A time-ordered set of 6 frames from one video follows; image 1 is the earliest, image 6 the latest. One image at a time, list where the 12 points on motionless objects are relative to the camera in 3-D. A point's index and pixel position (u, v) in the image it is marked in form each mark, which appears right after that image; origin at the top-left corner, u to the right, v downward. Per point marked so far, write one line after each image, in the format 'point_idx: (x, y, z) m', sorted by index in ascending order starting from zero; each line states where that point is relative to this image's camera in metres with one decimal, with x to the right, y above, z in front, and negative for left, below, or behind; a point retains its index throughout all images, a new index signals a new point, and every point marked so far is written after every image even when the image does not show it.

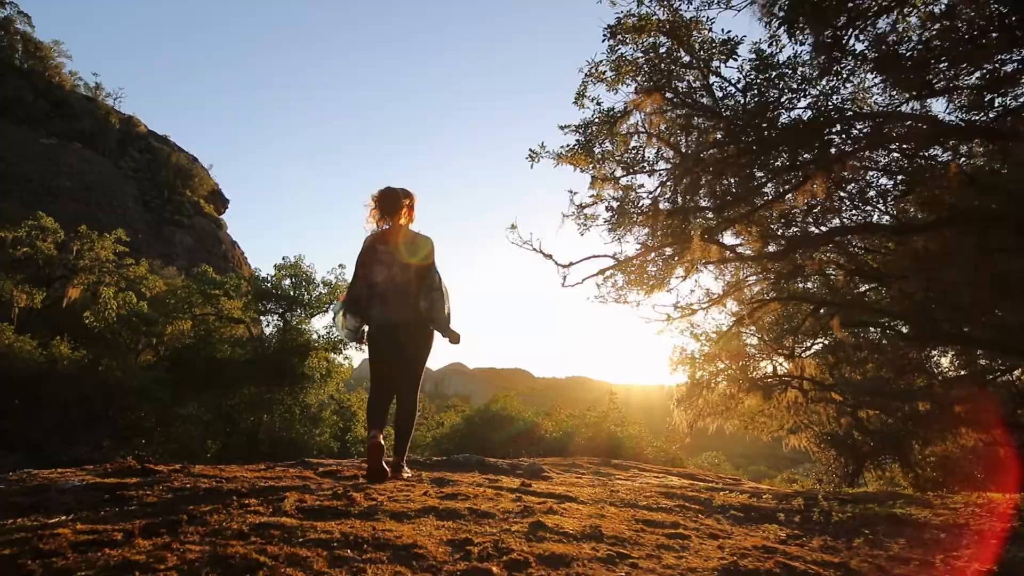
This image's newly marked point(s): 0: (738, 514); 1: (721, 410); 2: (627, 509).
0: (+1.4, -1.4, +4.4) m
1: (+4.8, -2.8, +16.9) m
2: (+0.6, -1.2, +3.9) m
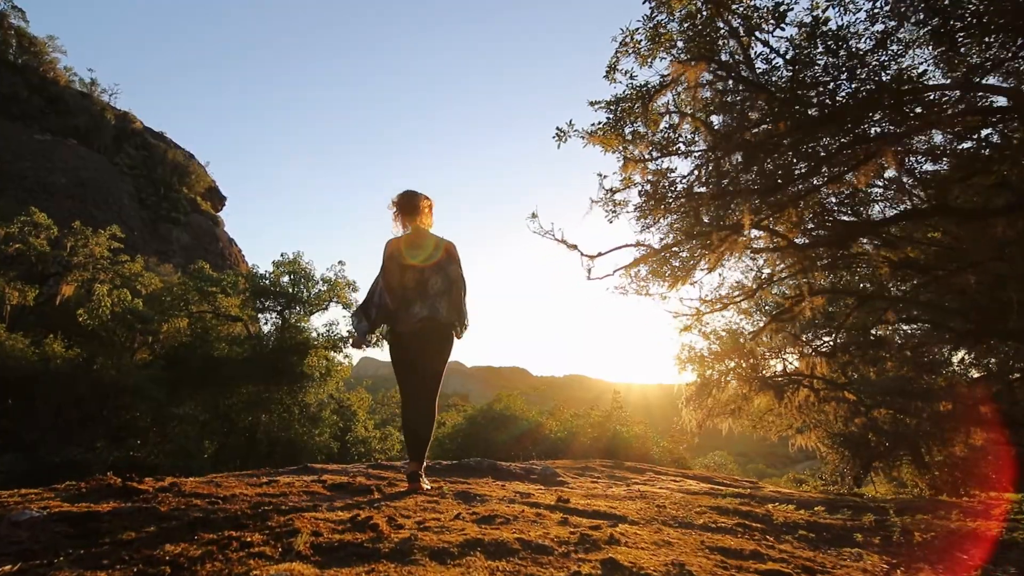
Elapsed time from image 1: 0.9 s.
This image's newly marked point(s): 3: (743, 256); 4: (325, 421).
0: (+1.6, -1.3, +3.9) m
1: (+5.0, -2.8, +16.4) m
2: (+0.8, -1.1, +3.4) m
3: (+2.4, +0.3, +7.7) m
4: (-5.2, -3.7, +20.2) m
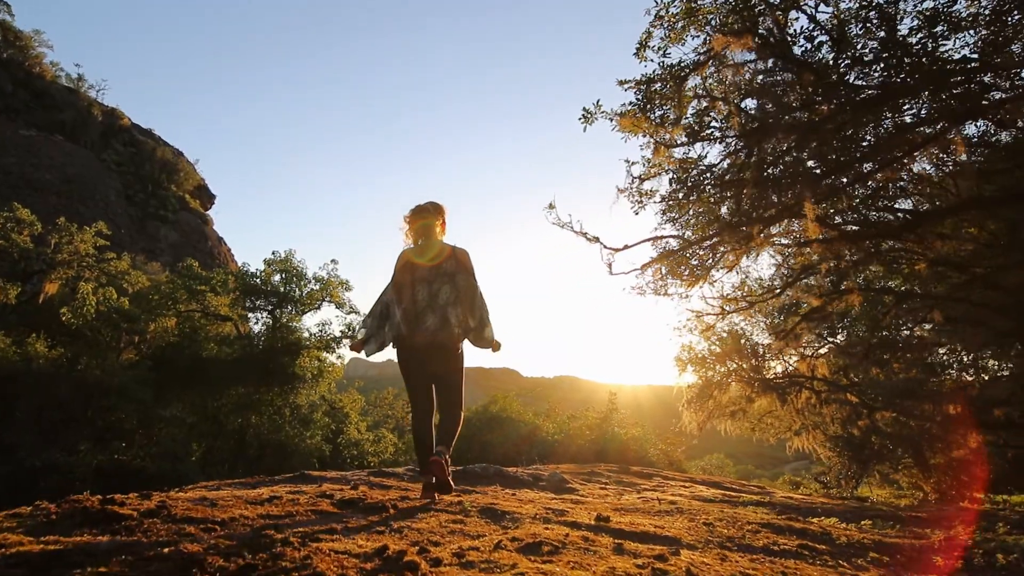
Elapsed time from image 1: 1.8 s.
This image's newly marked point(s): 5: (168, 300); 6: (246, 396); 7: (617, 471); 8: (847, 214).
0: (+1.8, -1.3, +3.5) m
1: (+4.9, -2.7, +16.1) m
2: (+1.0, -1.1, +3.0) m
3: (+2.5, +0.3, +7.3) m
4: (-5.3, -3.7, +19.7) m
5: (-9.4, -0.3, +19.8) m
6: (-6.9, -2.8, +18.8) m
7: (+1.7, -2.9, +11.5) m
8: (+3.1, +0.7, +6.7) m
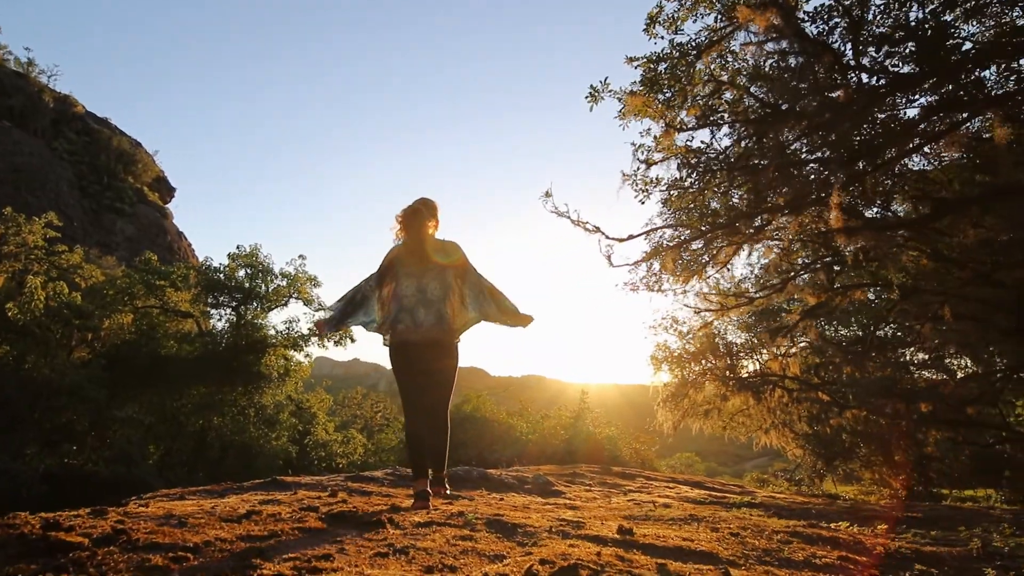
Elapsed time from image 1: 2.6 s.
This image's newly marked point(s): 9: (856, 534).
0: (+1.8, -1.2, +3.2) m
1: (+4.4, -2.7, +15.9) m
2: (+1.1, -1.1, +2.6) m
3: (+2.3, +0.4, +7.0) m
4: (-6.0, -3.6, +19.0) m
5: (-10.1, -0.2, +18.9) m
6: (-7.6, -2.7, +18.1) m
7: (+1.3, -2.8, +11.2) m
8: (+3.0, +0.7, +6.4) m
9: (+2.0, -1.4, +4.3) m
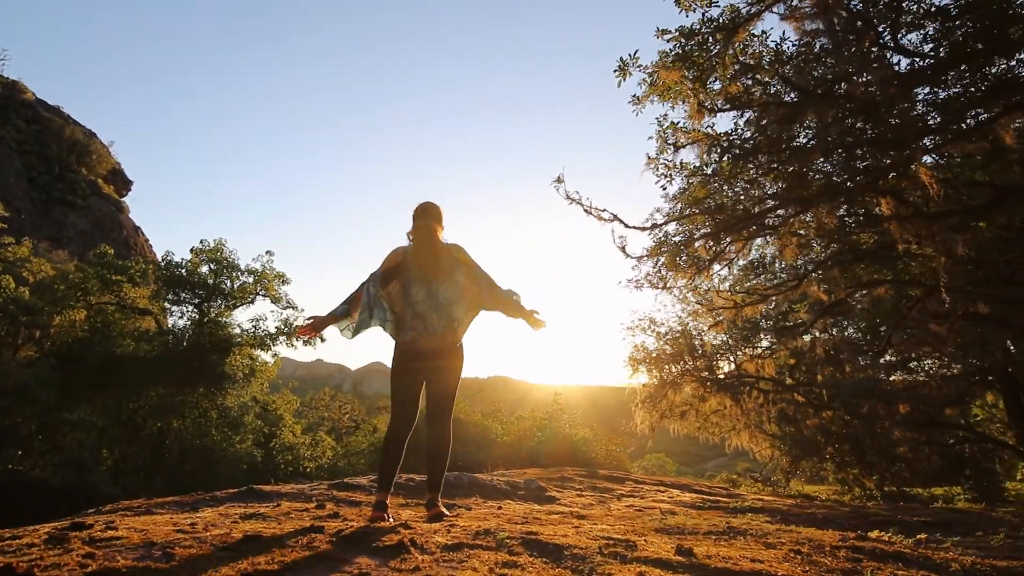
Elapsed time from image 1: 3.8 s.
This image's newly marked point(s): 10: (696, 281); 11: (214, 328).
0: (+2.0, -1.2, +2.8) m
1: (+3.9, -2.7, +15.7) m
2: (+1.2, -1.0, +2.2) m
3: (+2.3, +0.5, +6.6) m
4: (-6.7, -3.5, +18.3) m
5: (-10.7, -0.1, +18.0) m
6: (-8.2, -2.6, +17.3) m
7: (+1.1, -2.8, +10.8) m
8: (+3.0, +0.8, +6.1) m
9: (+2.1, -1.4, +3.9) m
10: (+1.8, +0.1, +7.0) m
11: (-7.5, -1.0, +18.4) m
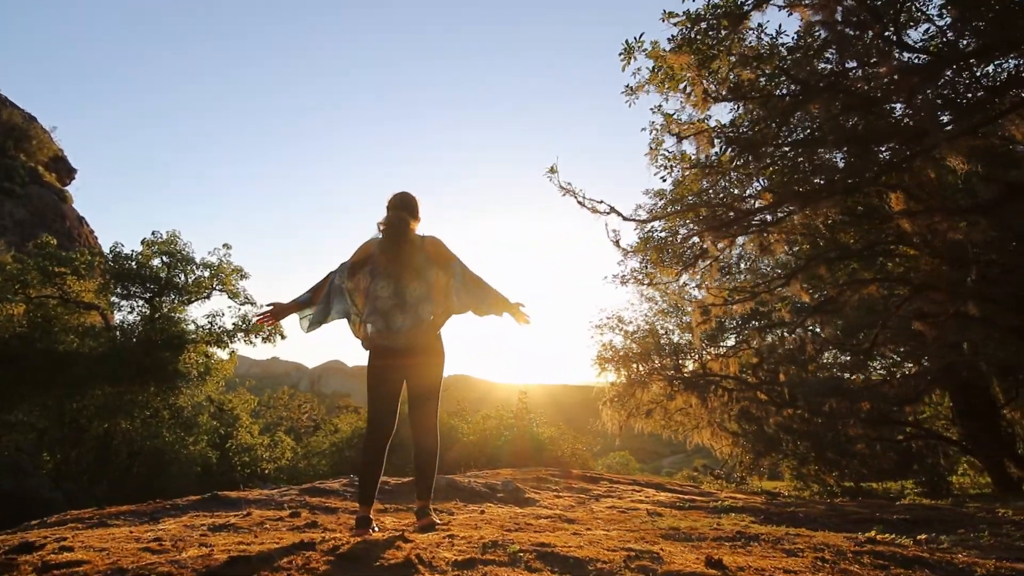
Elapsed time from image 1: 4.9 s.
0: (+2.0, -1.1, +2.6) m
1: (+3.2, -2.6, +15.6) m
2: (+1.3, -0.9, +2.0) m
3: (+2.2, +0.5, +6.5) m
4: (-7.5, -3.4, +17.6) m
5: (-11.5, +0.1, +17.0) m
6: (-9.0, -2.5, +16.5) m
7: (+0.7, -2.7, +10.6) m
8: (+2.9, +0.8, +6.0) m
9: (+2.1, -1.3, +3.7) m
10: (+1.6, +0.2, +6.8) m
11: (-8.4, -0.9, +17.6) m
